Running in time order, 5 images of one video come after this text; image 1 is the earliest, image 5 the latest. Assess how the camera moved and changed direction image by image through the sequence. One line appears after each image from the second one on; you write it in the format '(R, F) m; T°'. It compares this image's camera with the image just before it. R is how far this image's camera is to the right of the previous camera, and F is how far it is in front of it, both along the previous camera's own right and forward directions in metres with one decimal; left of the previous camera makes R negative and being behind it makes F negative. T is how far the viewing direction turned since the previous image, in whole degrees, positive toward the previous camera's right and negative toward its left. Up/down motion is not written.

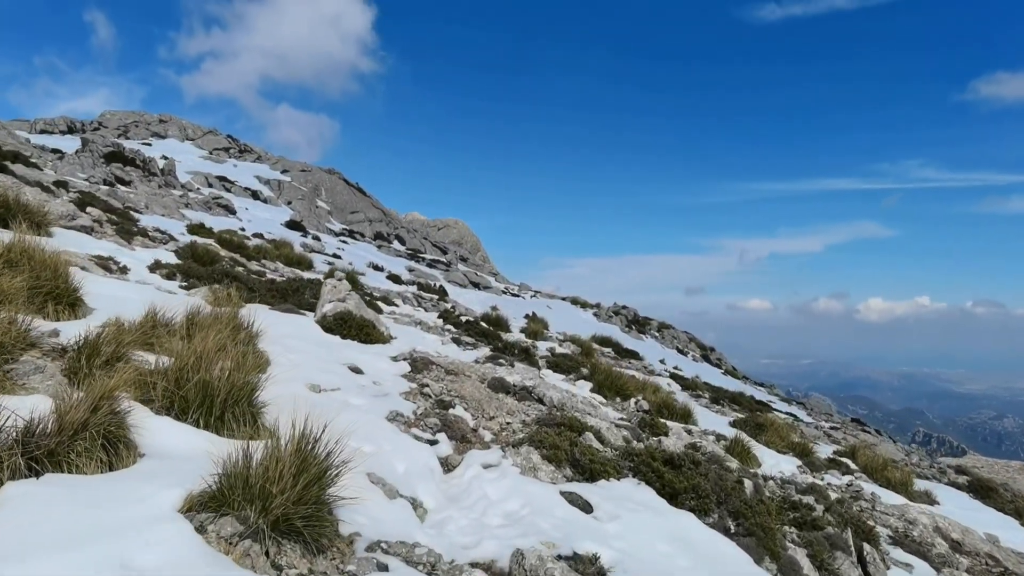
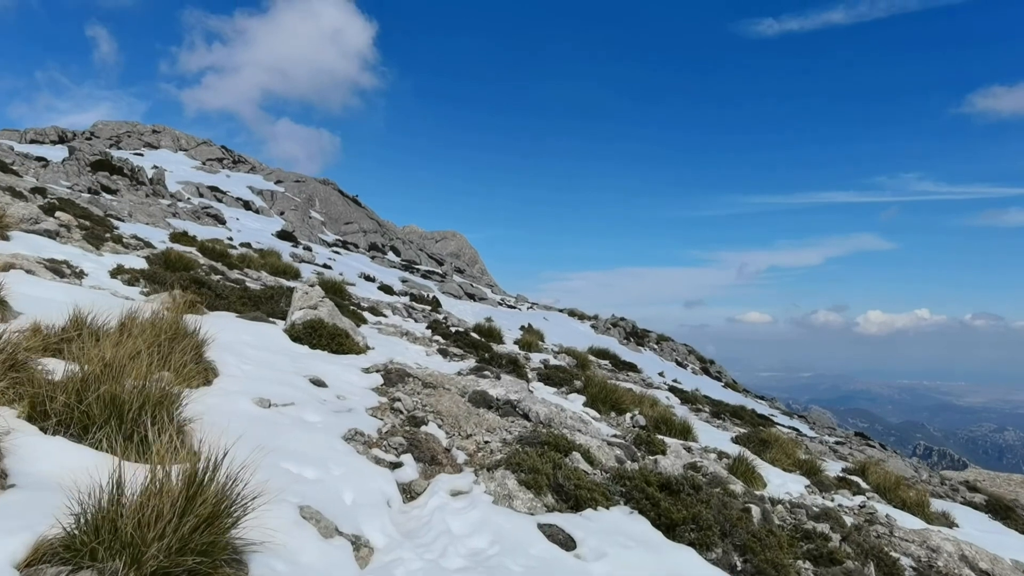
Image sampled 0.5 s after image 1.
(+0.3, +0.8) m; 0°
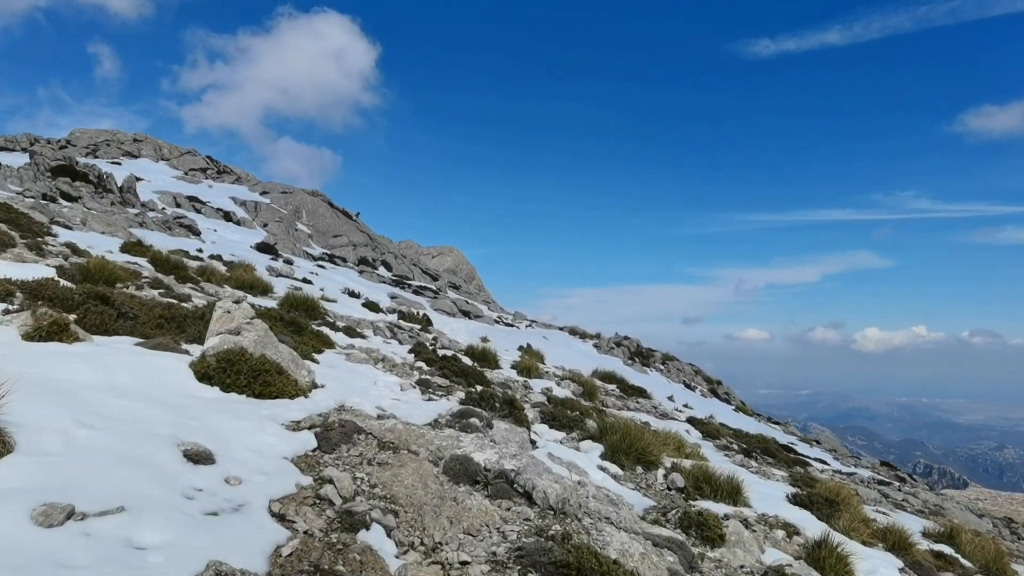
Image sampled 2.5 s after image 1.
(0.0, +2.9) m; 0°
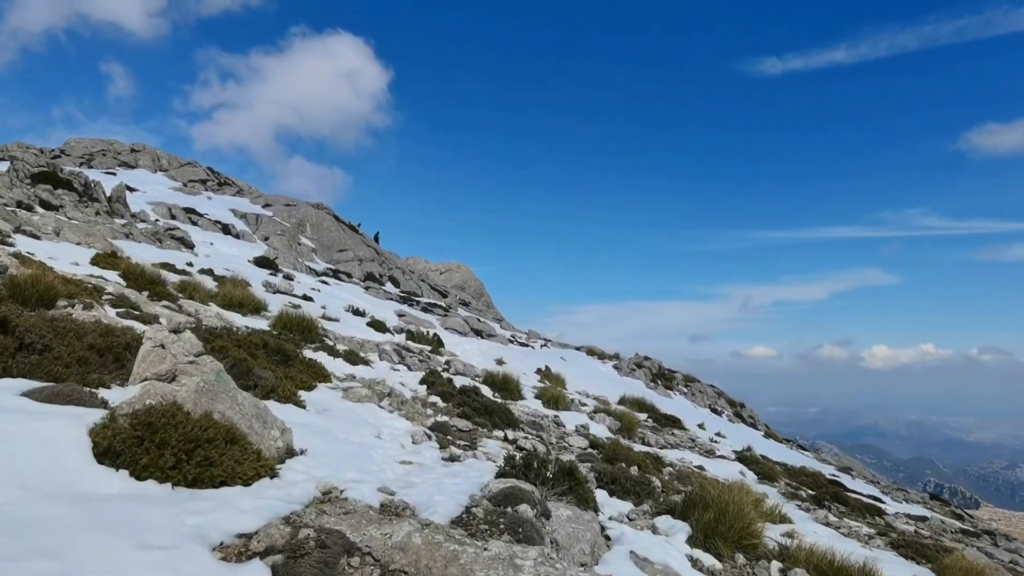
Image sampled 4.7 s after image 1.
(-0.7, +2.7) m; -1°
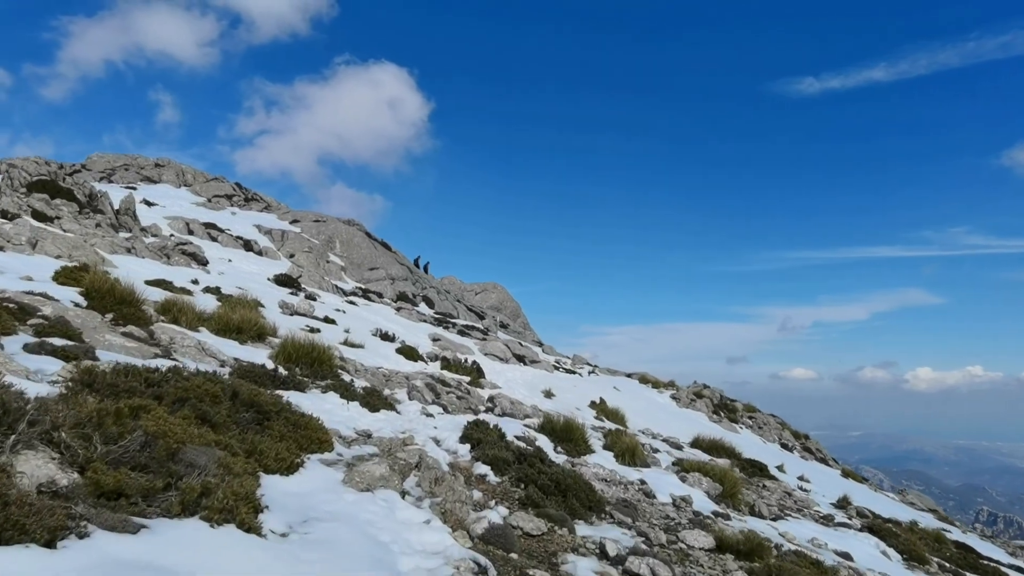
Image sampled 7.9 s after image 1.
(-0.9, +4.0) m; -4°
